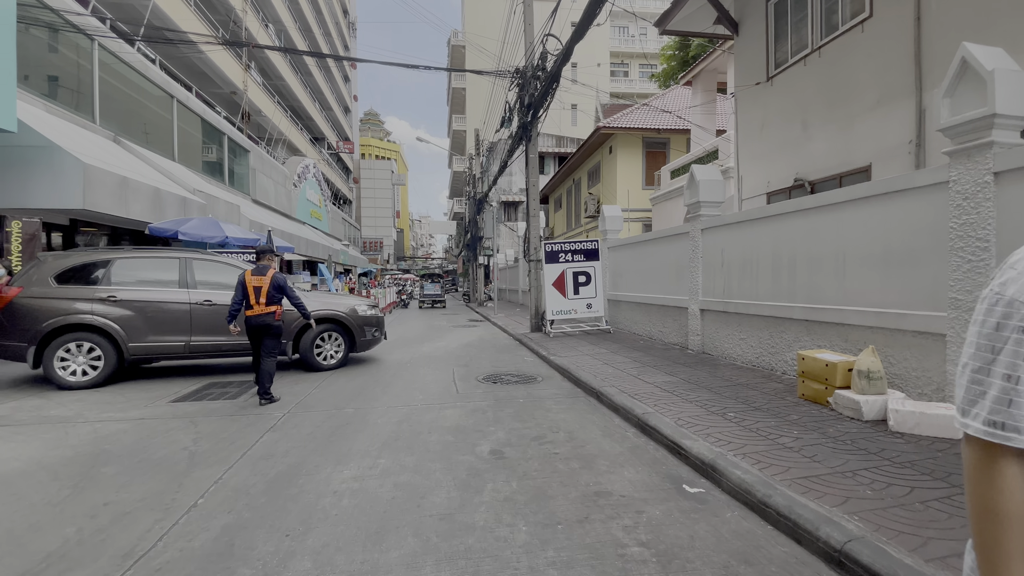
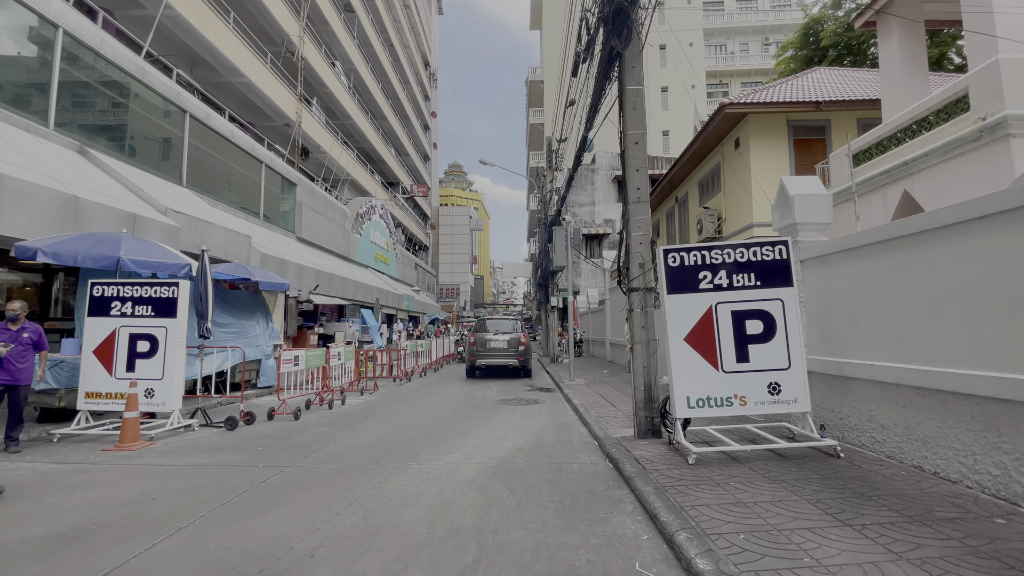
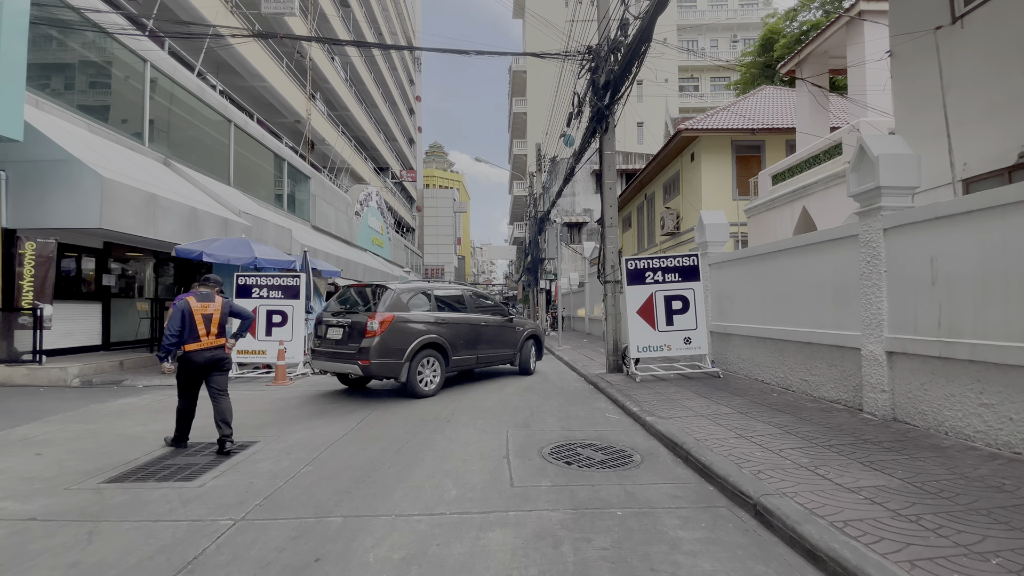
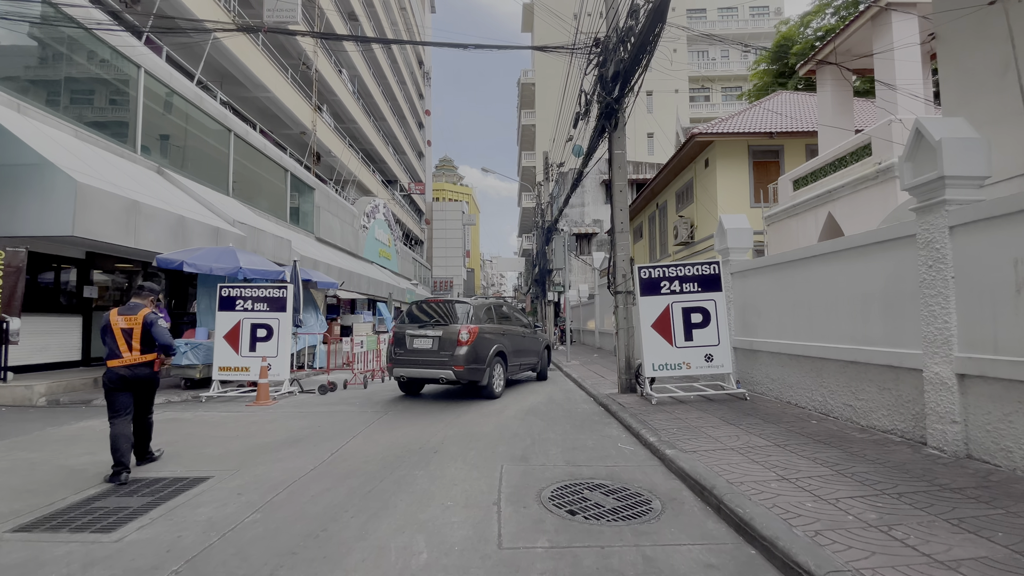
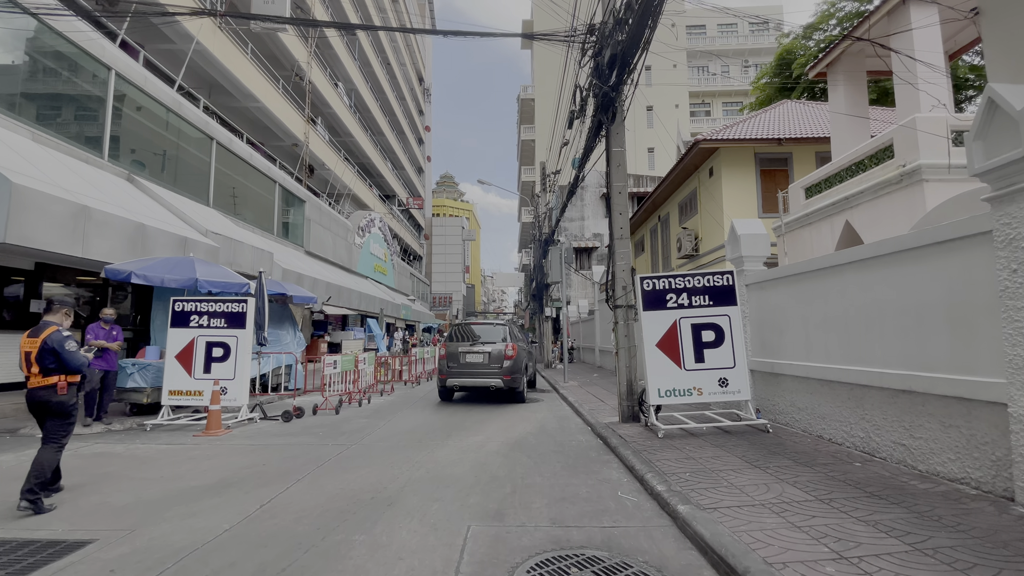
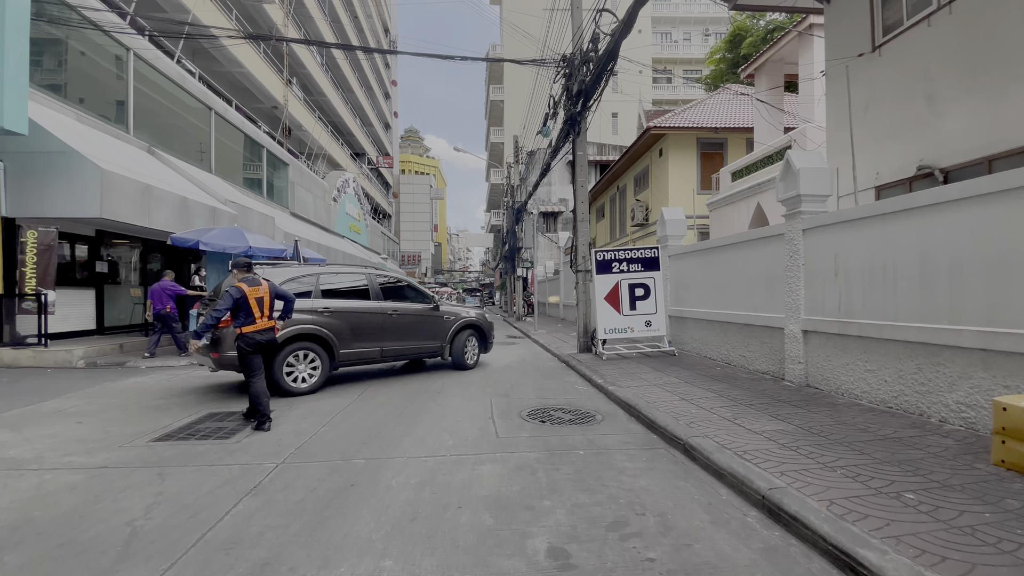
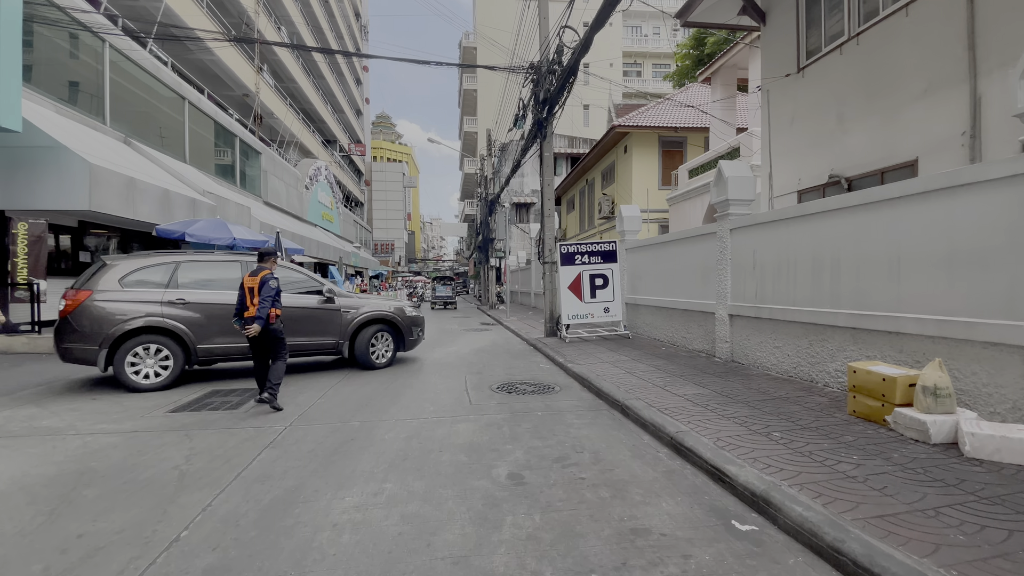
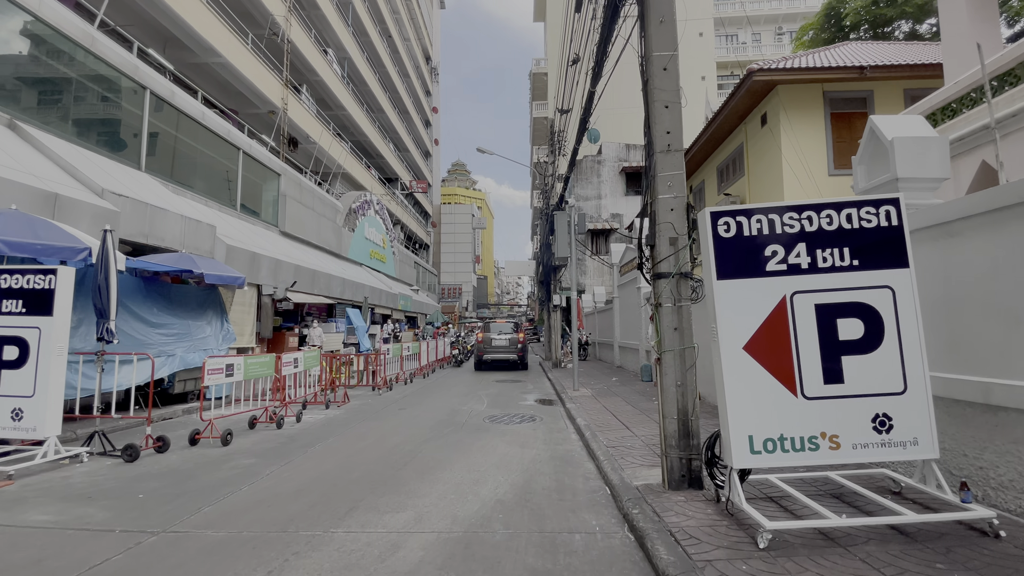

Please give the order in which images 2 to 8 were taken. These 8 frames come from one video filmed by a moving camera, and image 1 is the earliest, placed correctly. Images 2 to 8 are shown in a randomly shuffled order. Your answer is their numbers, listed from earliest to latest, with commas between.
7, 6, 3, 4, 5, 2, 8
